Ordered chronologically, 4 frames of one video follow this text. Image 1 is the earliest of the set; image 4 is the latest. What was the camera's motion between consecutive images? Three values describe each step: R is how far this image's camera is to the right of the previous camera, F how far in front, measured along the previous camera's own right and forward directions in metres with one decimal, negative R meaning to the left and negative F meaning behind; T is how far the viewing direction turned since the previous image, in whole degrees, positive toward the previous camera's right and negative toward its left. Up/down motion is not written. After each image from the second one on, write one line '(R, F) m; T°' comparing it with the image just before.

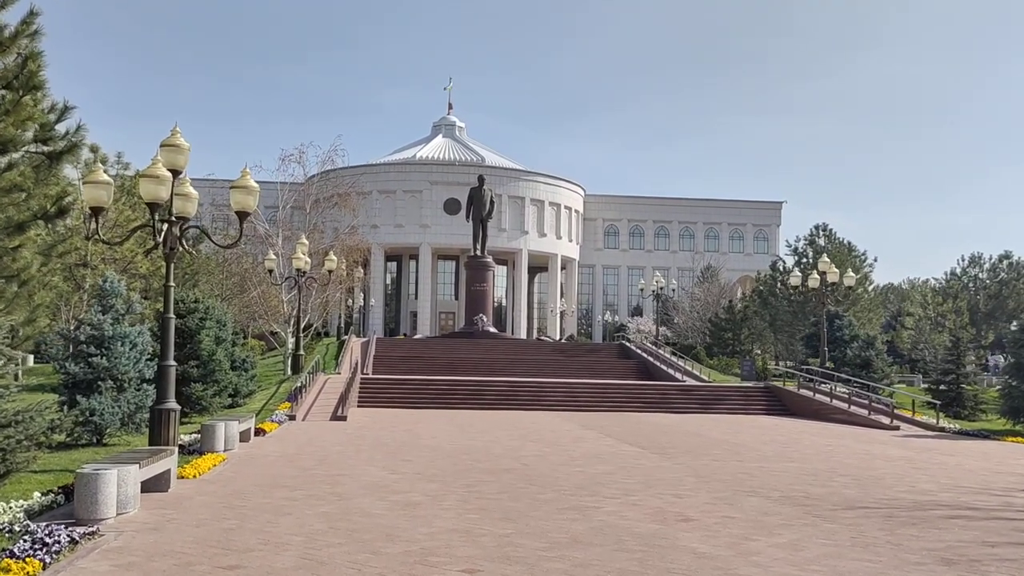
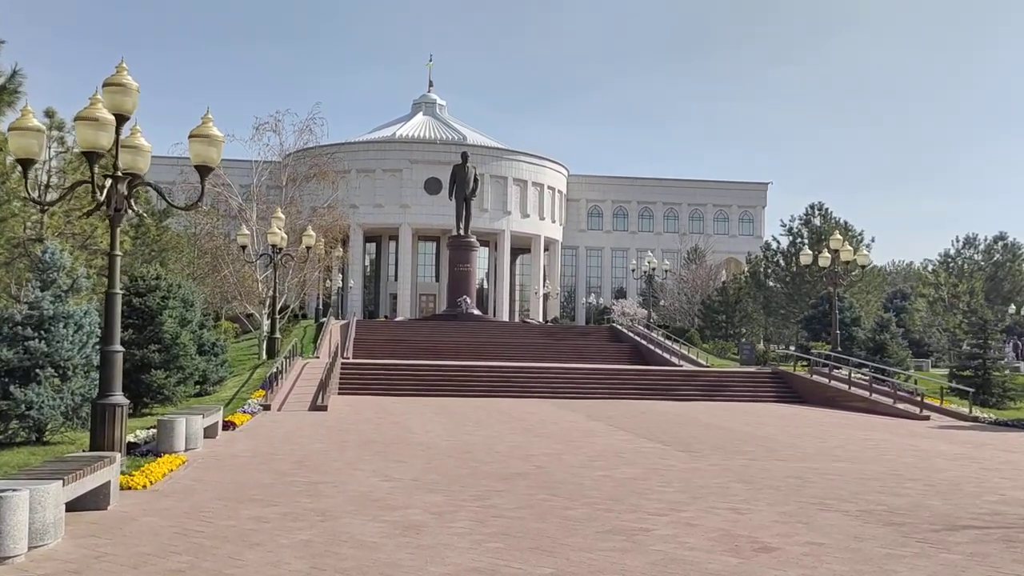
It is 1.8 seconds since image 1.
(-0.4, +1.9) m; +1°
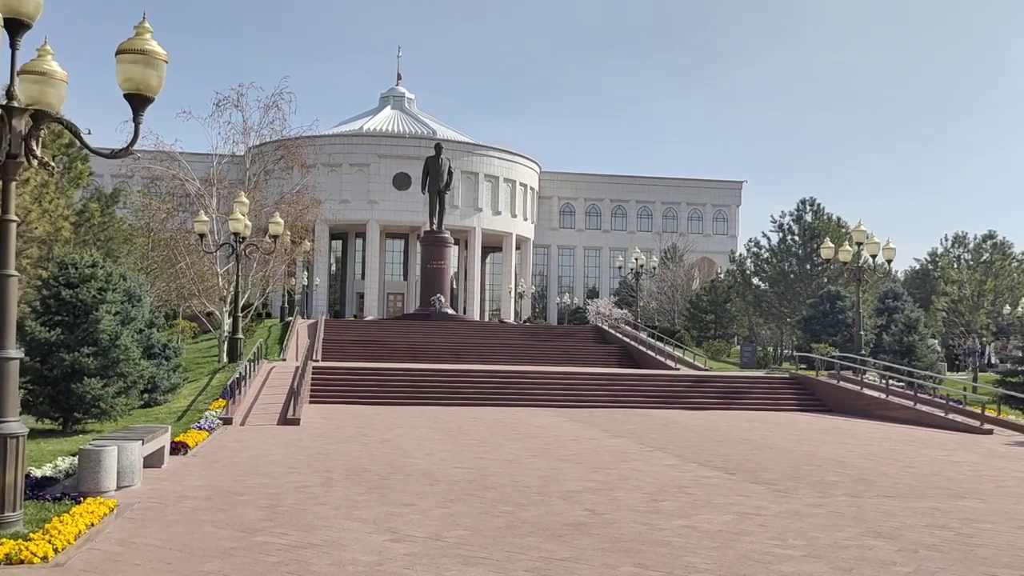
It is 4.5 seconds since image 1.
(-0.8, +2.8) m; +2°
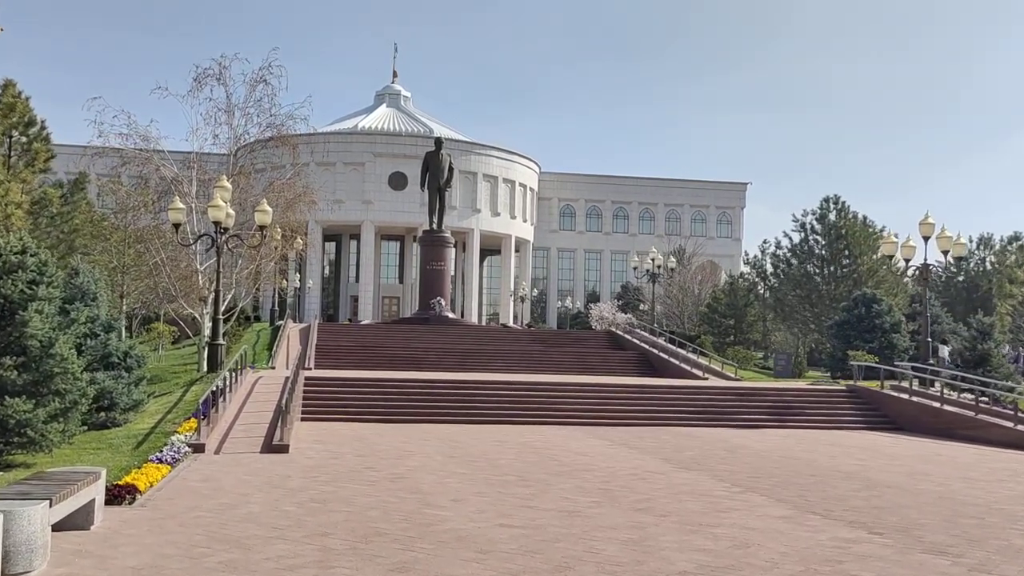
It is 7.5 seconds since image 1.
(-0.7, +3.1) m; 0°
